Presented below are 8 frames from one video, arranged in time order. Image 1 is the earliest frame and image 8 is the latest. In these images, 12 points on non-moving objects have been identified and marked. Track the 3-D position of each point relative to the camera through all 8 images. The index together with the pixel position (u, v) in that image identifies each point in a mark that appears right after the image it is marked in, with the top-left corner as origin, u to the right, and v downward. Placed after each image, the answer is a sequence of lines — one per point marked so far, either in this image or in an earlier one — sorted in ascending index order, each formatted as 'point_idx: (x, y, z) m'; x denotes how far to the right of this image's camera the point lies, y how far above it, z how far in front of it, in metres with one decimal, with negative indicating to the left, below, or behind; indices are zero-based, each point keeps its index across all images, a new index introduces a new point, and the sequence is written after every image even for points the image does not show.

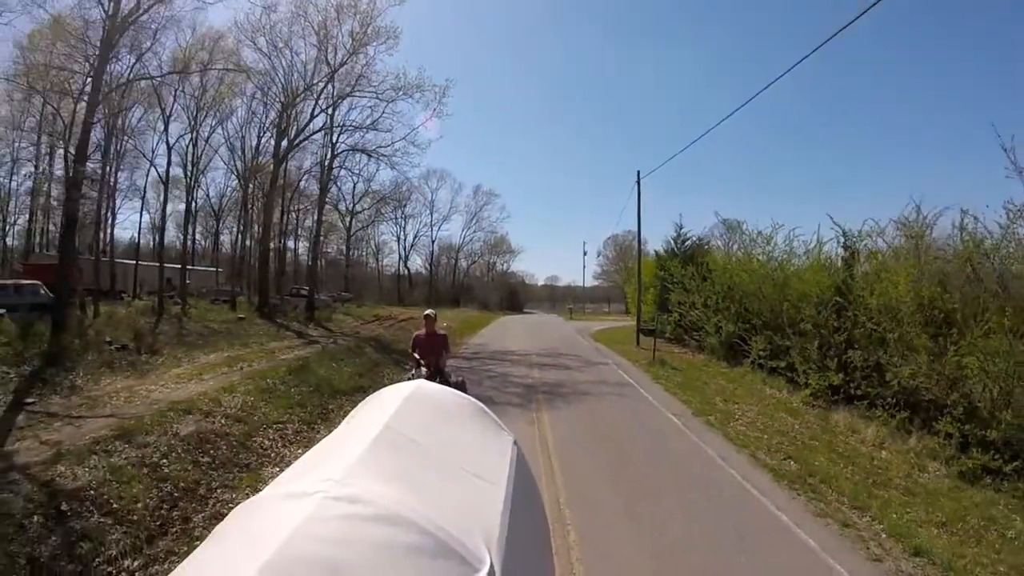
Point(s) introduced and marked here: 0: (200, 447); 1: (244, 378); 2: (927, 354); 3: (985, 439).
0: (-3.8, -2.0, +8.3) m
1: (-4.8, -1.7, +11.6) m
2: (+6.0, -0.9, +9.8) m
3: (+6.2, -1.9, +8.5) m
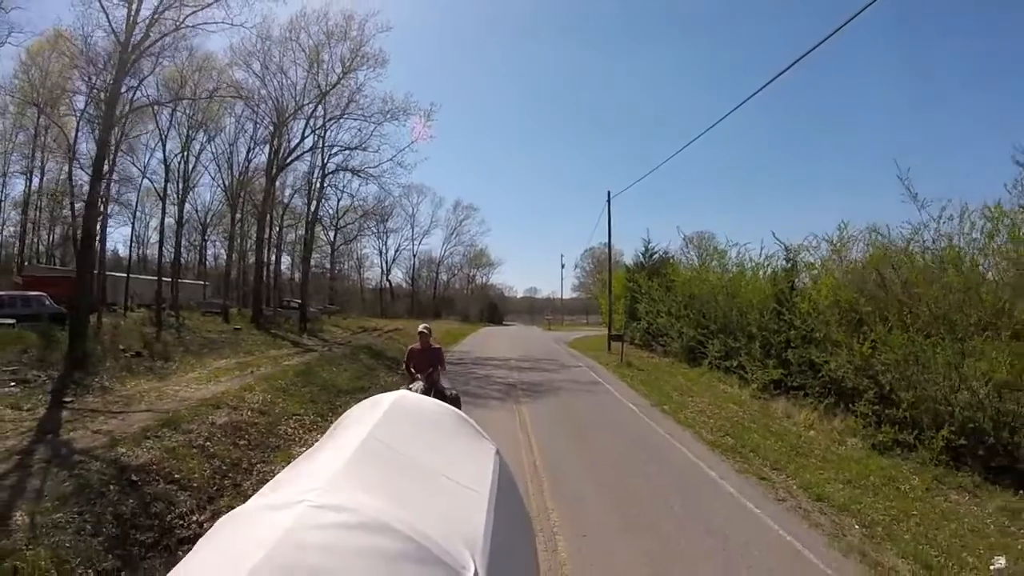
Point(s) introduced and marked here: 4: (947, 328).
0: (-4.0, -2.2, +9.6) m
1: (-5.2, -2.0, +12.9) m
2: (+5.8, -1.1, +11.5) m
3: (+6.0, -2.0, +10.2) m
4: (+6.2, -0.6, +9.4) m
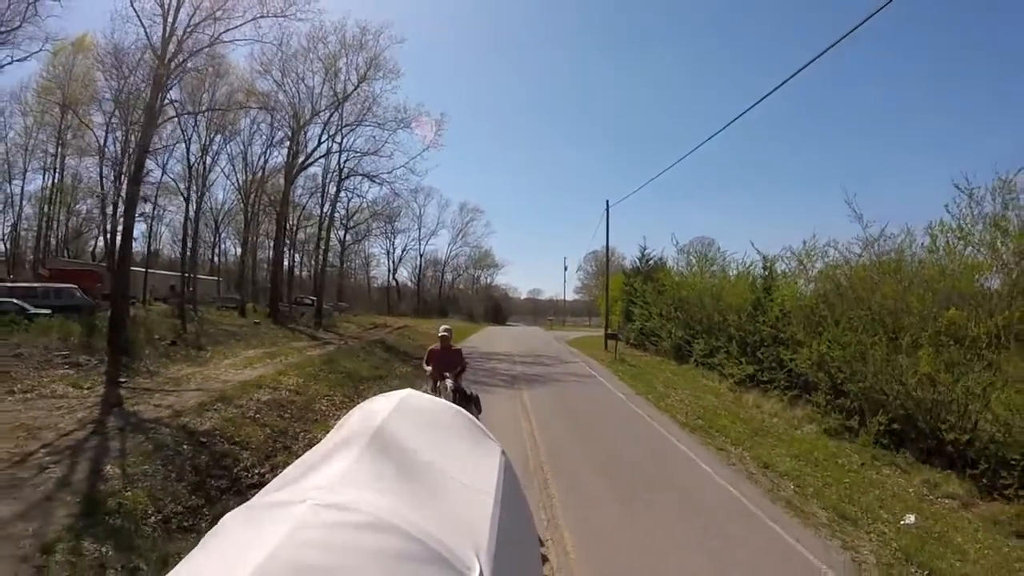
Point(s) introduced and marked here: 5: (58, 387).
0: (-4.0, -2.1, +11.2) m
1: (-5.1, -1.9, +14.5) m
2: (+5.8, -1.2, +13.1) m
3: (+6.0, -2.1, +11.8) m
4: (+6.3, -0.7, +10.9) m
5: (-9.5, -2.0, +13.6) m
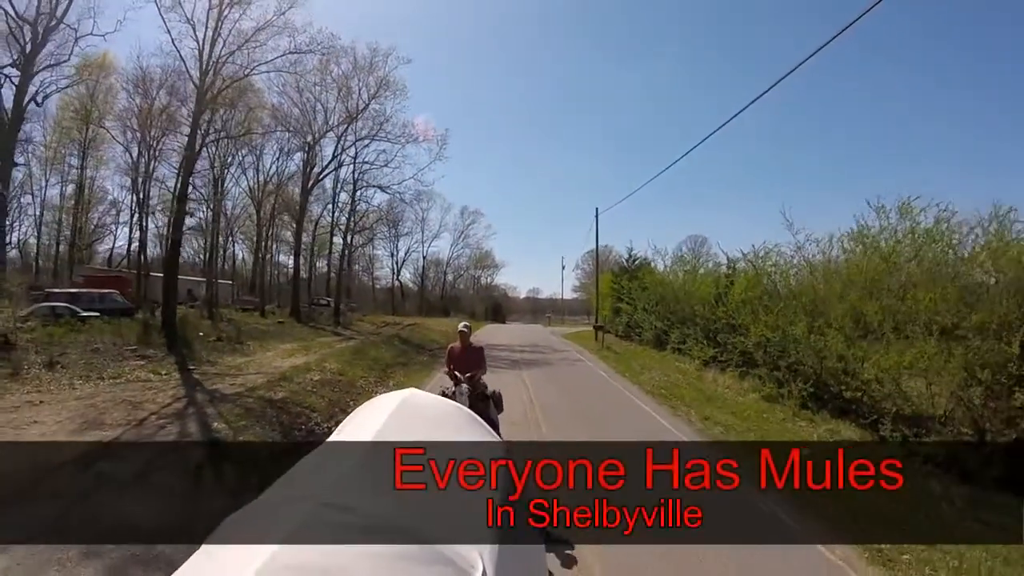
0: (-3.9, -2.1, +14.1) m
1: (-5.0, -1.9, +17.4) m
2: (+5.9, -1.1, +15.9) m
3: (+6.1, -2.0, +14.6) m
4: (+6.3, -0.6, +13.8) m
5: (-9.5, -2.1, +16.4) m
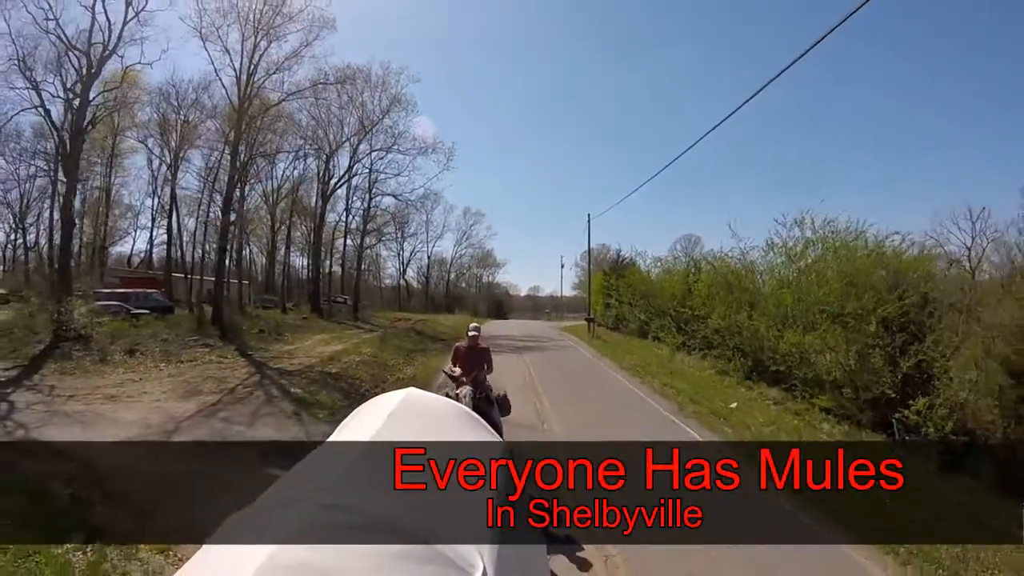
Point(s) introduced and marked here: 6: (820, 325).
0: (-3.8, -2.1, +17.6) m
1: (-5.0, -1.9, +20.9) m
2: (+5.9, -1.0, +19.4) m
3: (+6.1, -1.9, +18.1) m
4: (+6.4, -0.5, +17.3) m
5: (-9.4, -2.1, +19.9) m
6: (+6.7, -0.8, +14.2) m
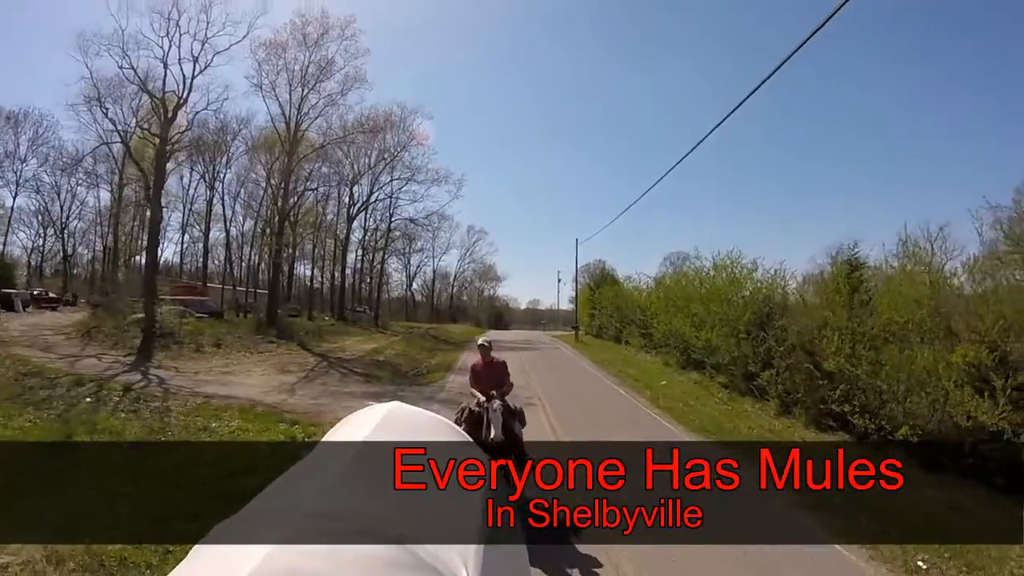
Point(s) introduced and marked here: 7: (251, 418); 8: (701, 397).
0: (-3.9, -2.5, +23.7) m
1: (-5.0, -2.3, +27.0) m
2: (+5.9, -1.5, +25.6) m
3: (+6.1, -2.5, +24.3) m
4: (+6.3, -1.0, +23.5) m
5: (-9.5, -2.4, +26.1) m
6: (+6.6, -1.2, +20.4) m
7: (-5.5, -2.8, +13.7) m
8: (+5.5, -3.1, +18.4) m
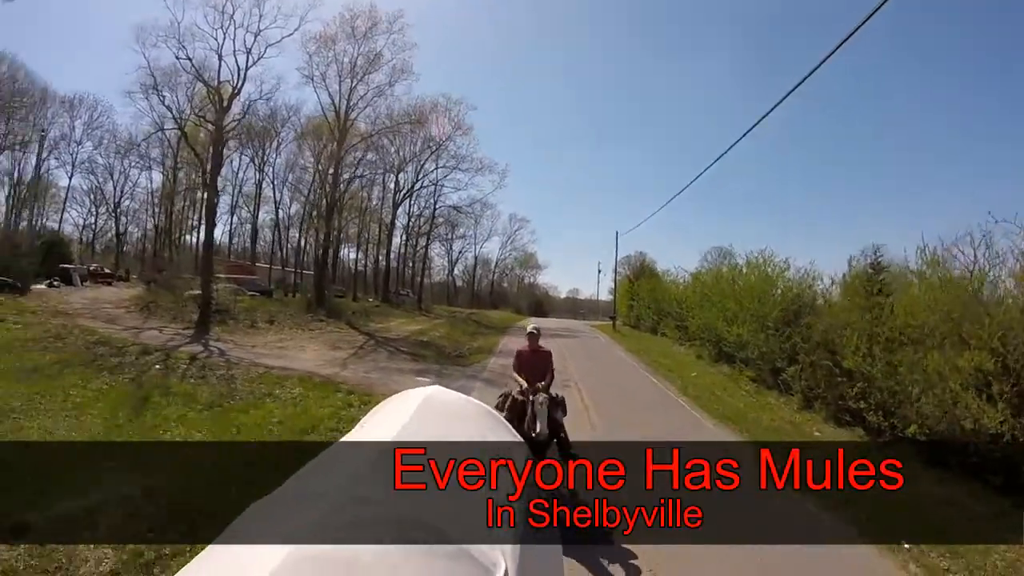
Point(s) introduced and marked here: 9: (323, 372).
0: (-2.5, -2.0, +25.0) m
1: (-3.5, -1.7, +28.3) m
2: (+7.4, -1.3, +26.3) m
3: (+7.4, -2.3, +25.0) m
4: (+7.7, -0.9, +24.1) m
5: (-8.0, -1.7, +27.6) m
6: (+7.8, -1.1, +21.0) m
7: (-4.7, -2.3, +15.0) m
8: (+6.5, -3.0, +19.2) m
9: (-5.1, -2.2, +17.3) m
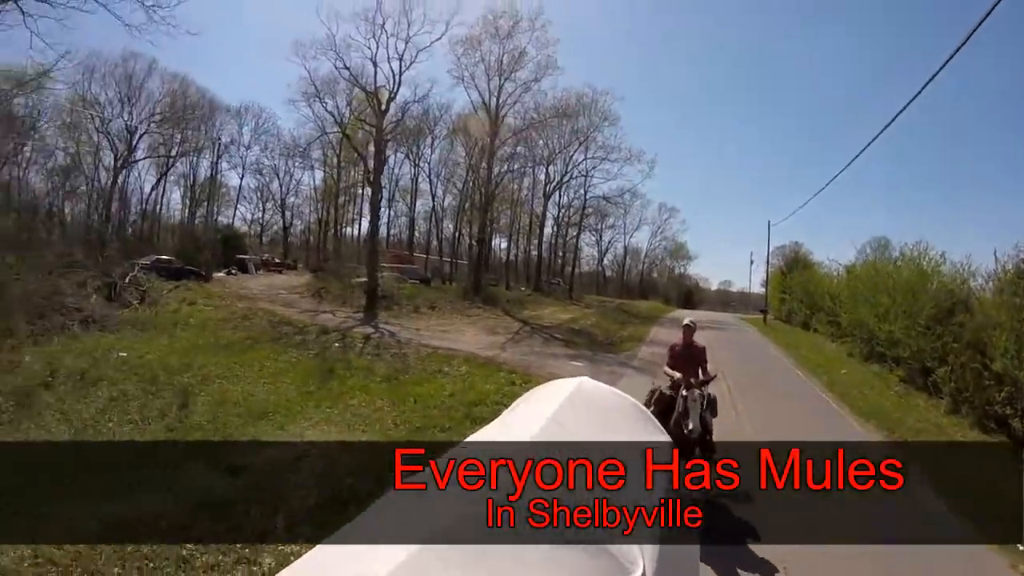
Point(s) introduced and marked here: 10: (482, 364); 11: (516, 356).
0: (+2.8, -1.8, +26.5) m
1: (+2.5, -1.5, +30.0) m
2: (+12.8, -1.4, +25.8) m
3: (+12.6, -2.4, +24.5) m
4: (+12.7, -1.0, +23.6) m
5: (-2.0, -1.4, +30.2) m
6: (+12.2, -1.3, +20.6) m
7: (-1.4, -2.1, +17.2) m
8: (+10.5, -3.1, +19.0) m
9: (-1.3, -2.0, +19.5) m
10: (-1.2, -2.1, +17.4) m
11: (-0.3, -2.1, +19.6) m
